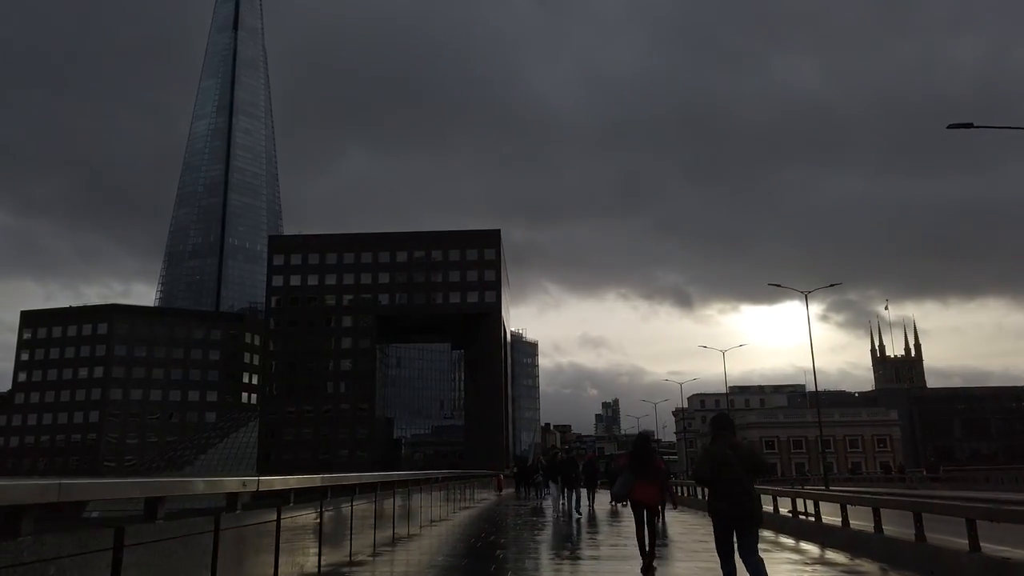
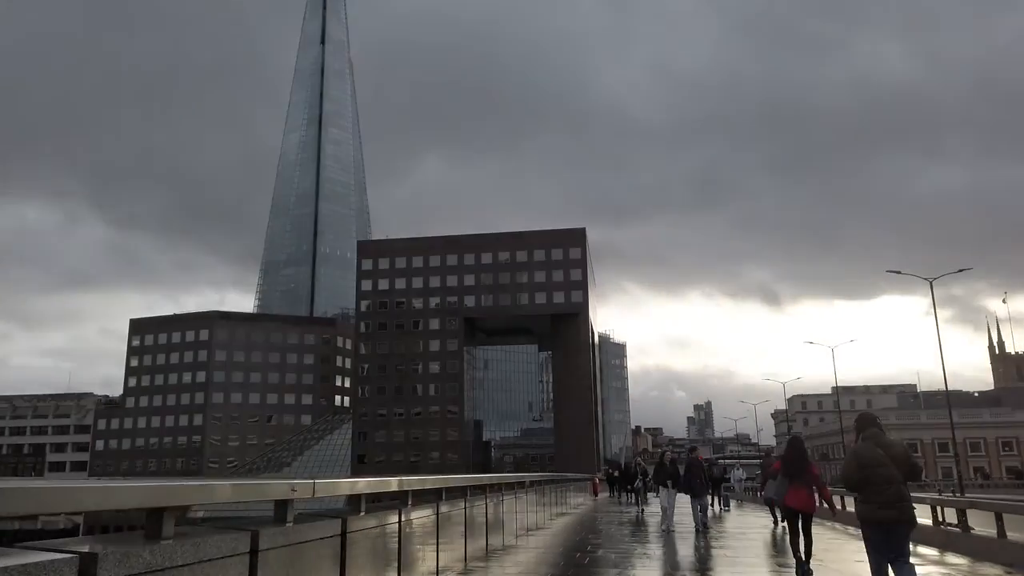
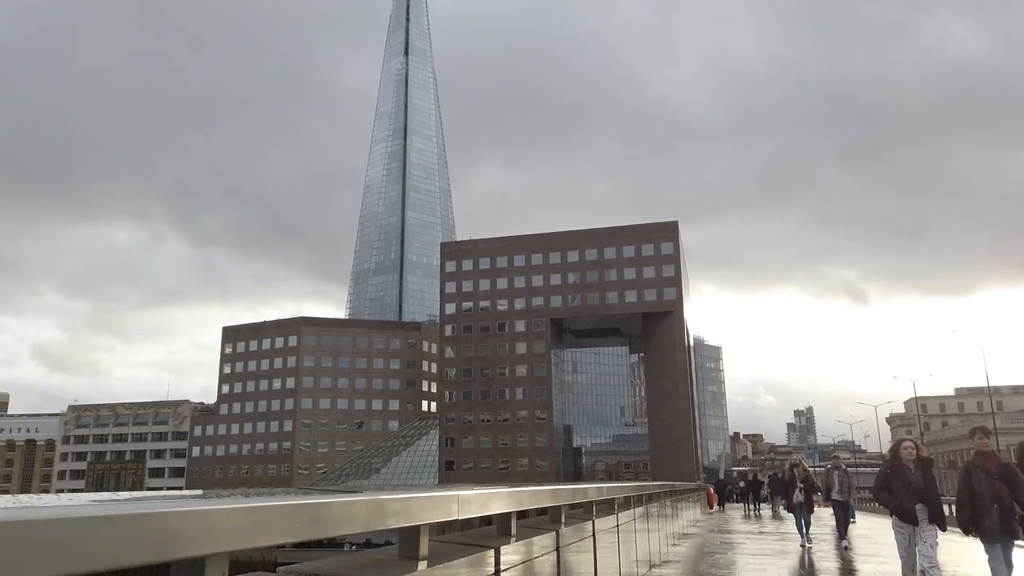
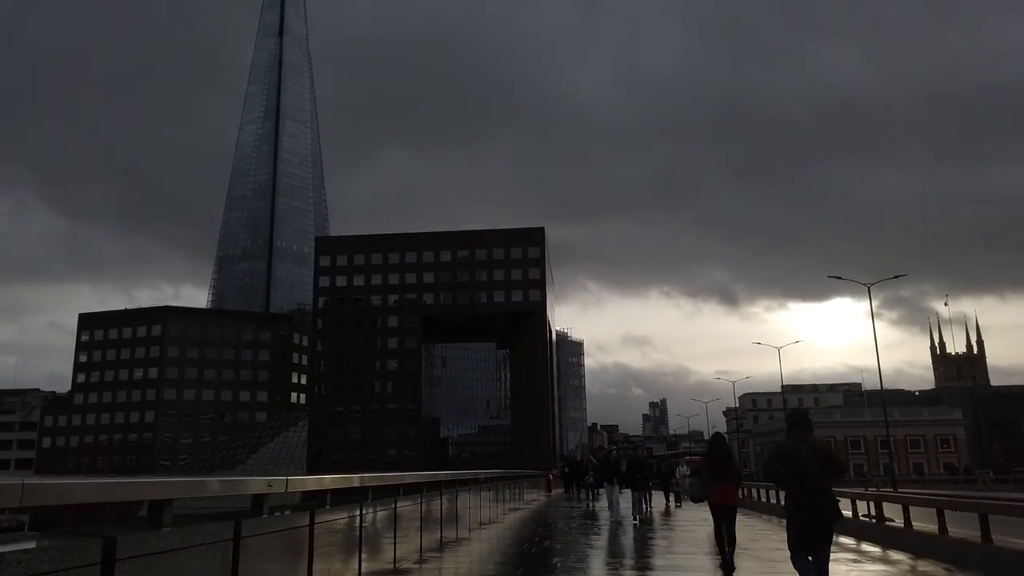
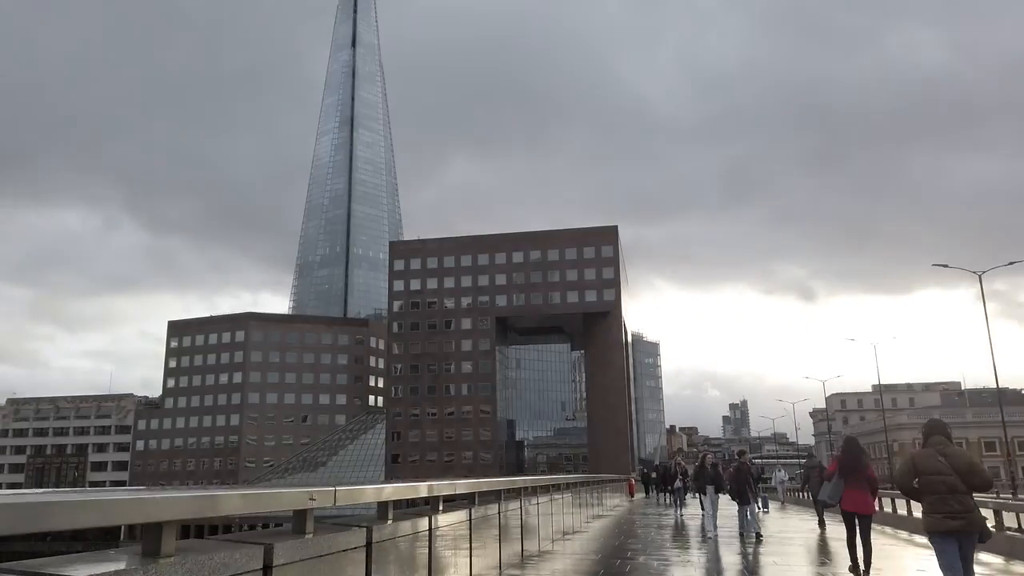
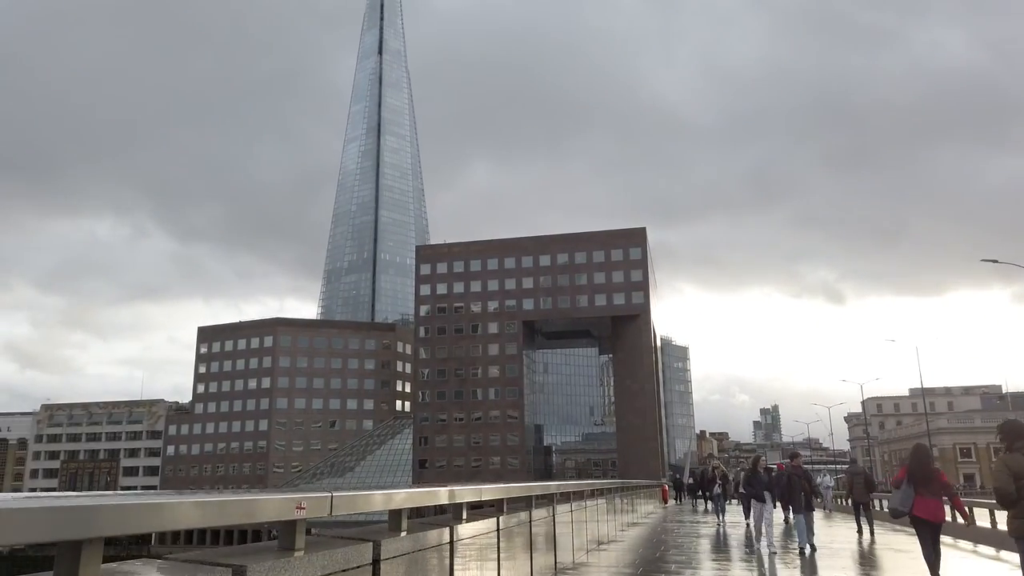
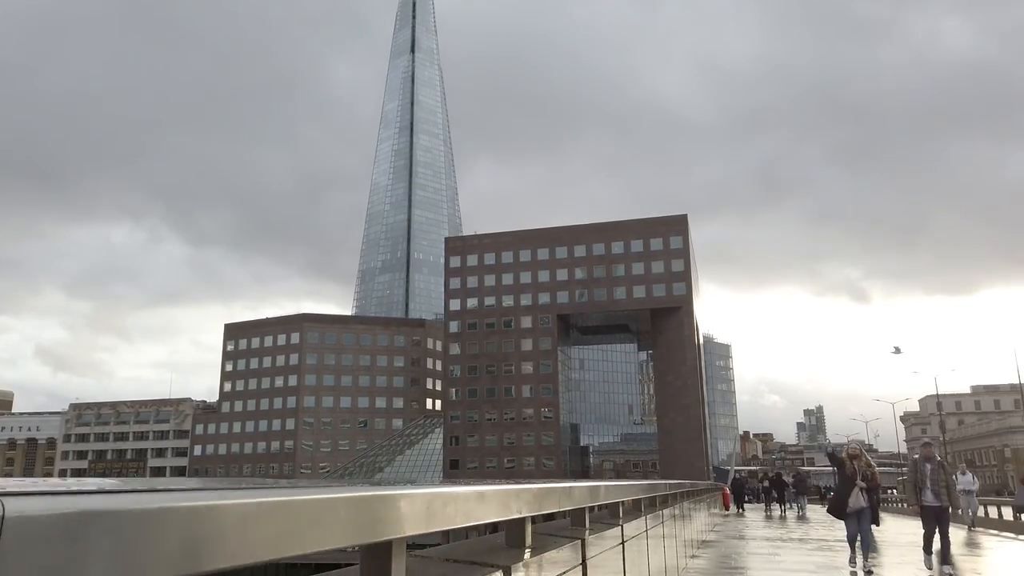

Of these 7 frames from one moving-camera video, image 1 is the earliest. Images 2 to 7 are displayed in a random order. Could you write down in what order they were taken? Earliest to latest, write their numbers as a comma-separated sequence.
4, 2, 5, 6, 3, 7
